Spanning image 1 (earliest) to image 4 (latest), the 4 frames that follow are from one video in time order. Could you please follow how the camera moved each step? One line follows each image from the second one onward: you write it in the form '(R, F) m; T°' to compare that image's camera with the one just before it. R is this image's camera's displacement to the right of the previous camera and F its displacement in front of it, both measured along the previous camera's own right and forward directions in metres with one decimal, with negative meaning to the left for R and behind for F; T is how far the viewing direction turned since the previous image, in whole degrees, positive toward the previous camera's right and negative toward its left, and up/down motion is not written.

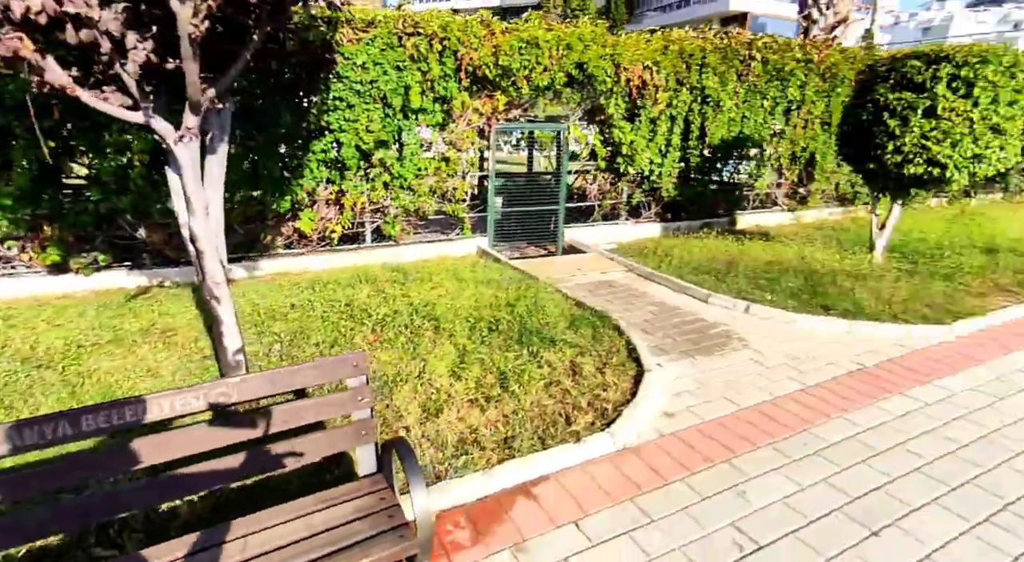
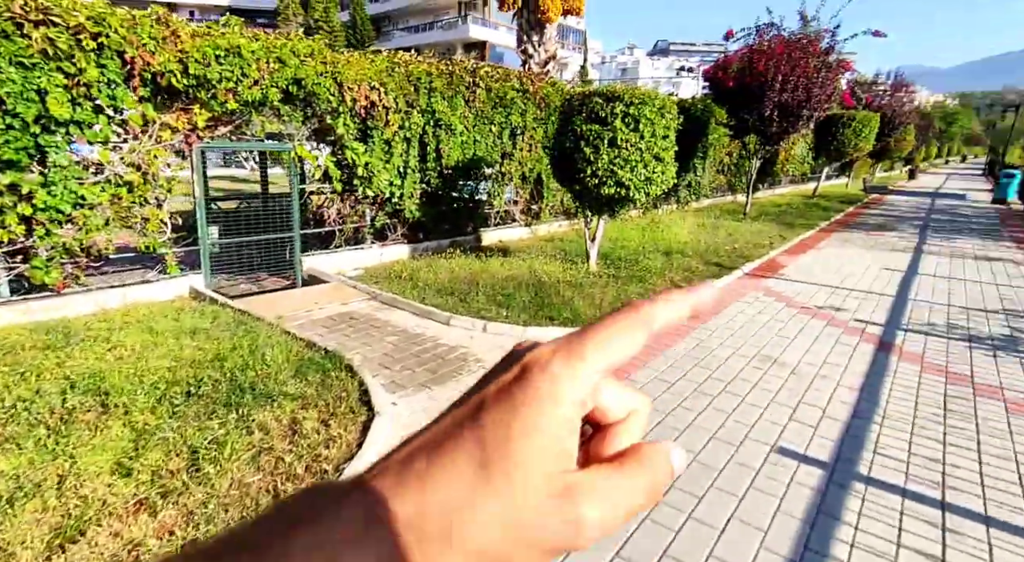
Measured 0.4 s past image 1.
(+0.3, +0.1) m; +24°
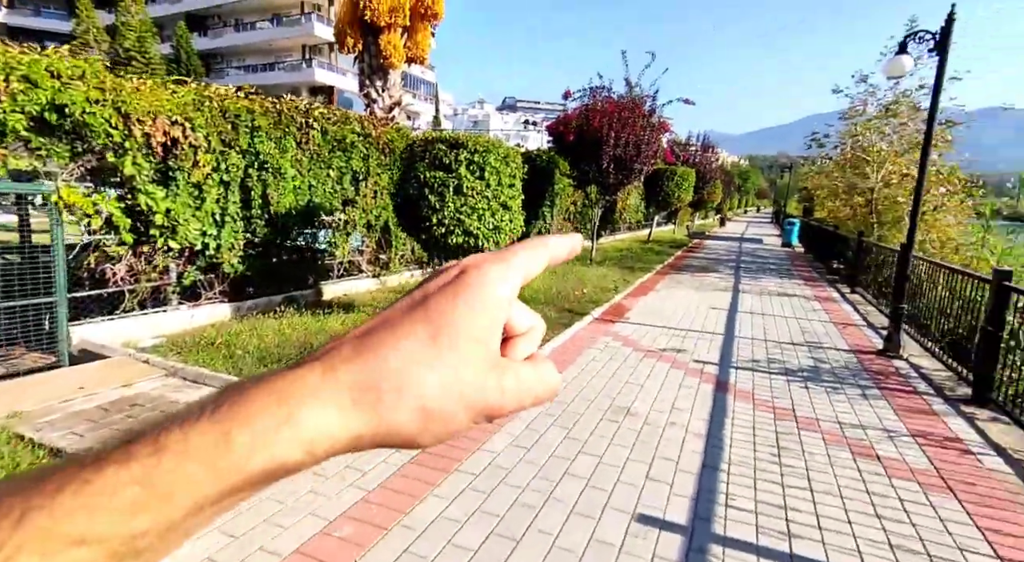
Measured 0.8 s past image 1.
(+0.2, +0.3) m; +15°
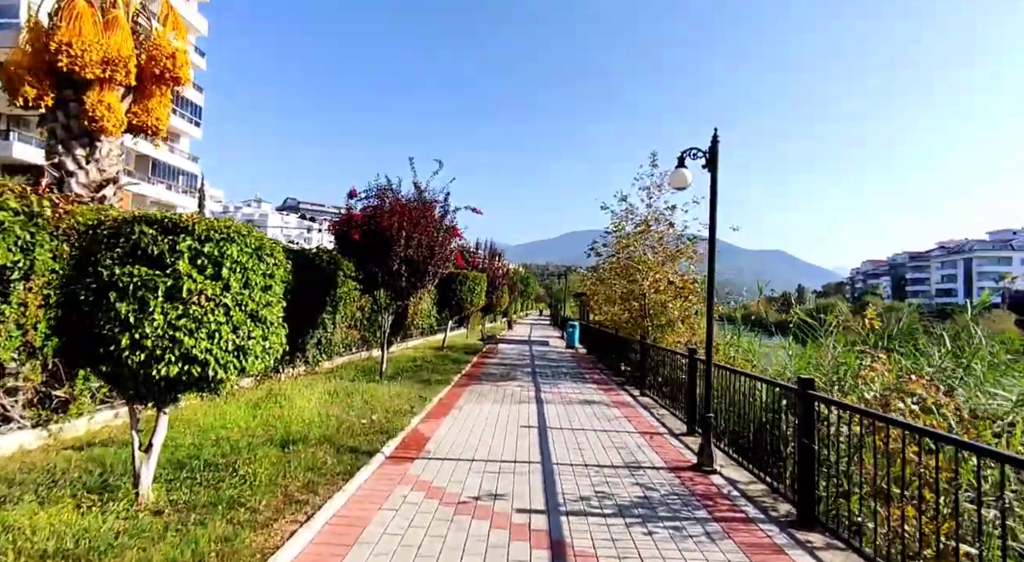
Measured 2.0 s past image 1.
(+0.2, +1.4) m; +22°
